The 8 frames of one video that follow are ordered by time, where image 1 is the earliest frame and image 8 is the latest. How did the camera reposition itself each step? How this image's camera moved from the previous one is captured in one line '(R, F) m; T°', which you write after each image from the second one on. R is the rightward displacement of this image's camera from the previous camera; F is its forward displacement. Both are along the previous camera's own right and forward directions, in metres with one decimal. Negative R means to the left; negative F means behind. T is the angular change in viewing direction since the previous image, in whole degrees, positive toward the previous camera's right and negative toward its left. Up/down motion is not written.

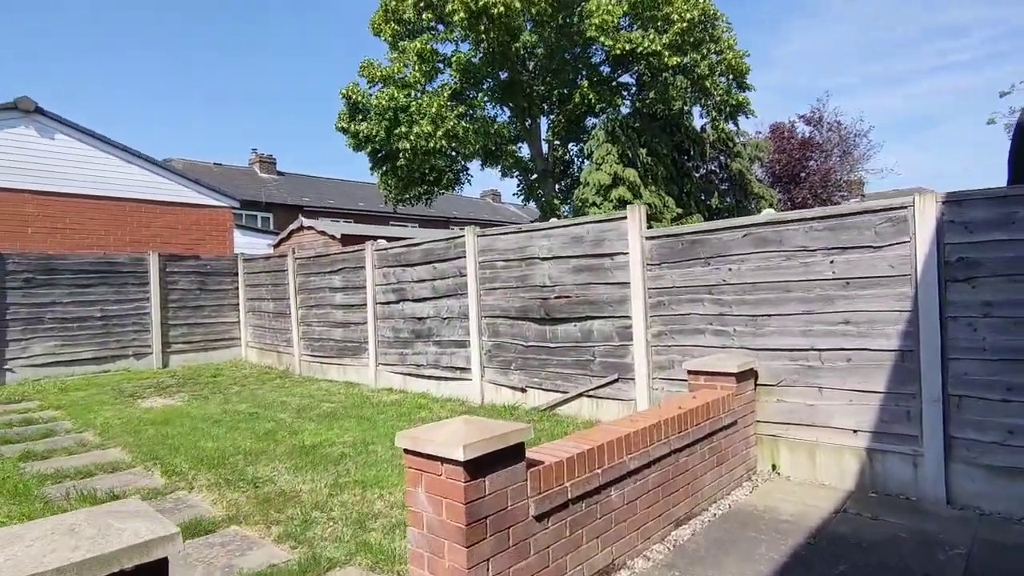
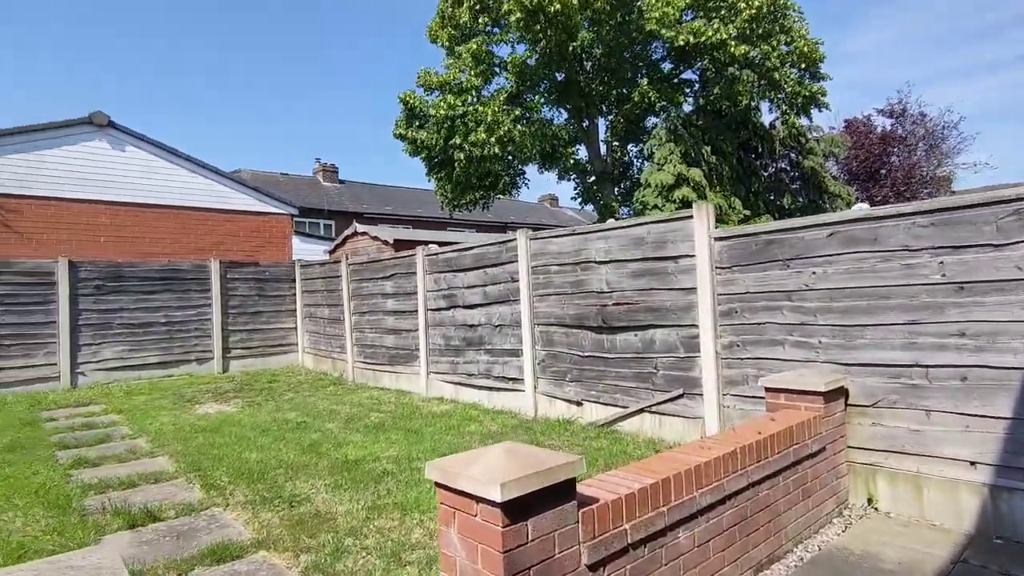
(0.0, +0.4) m; -6°
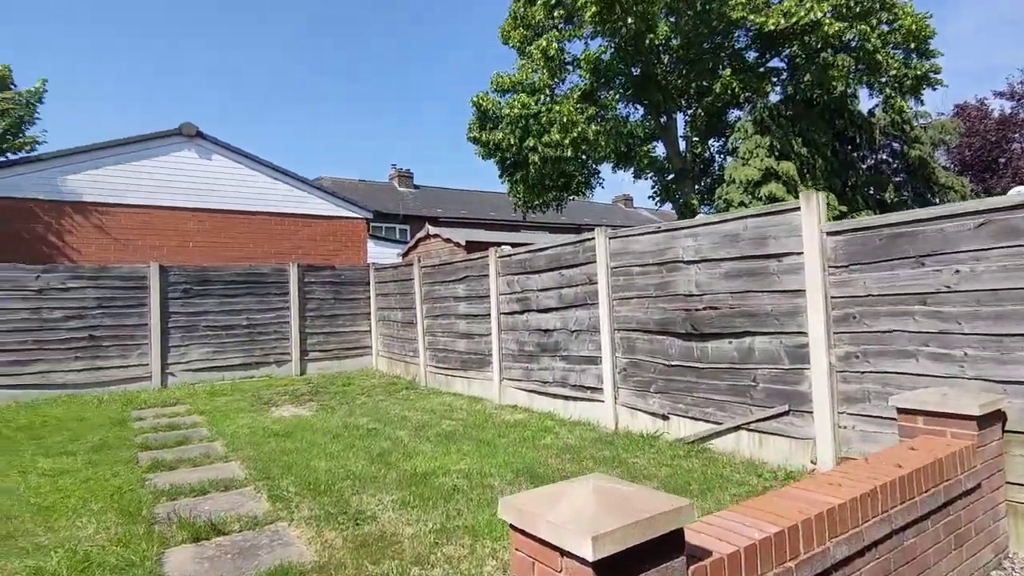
(-0.1, +0.4) m; -7°
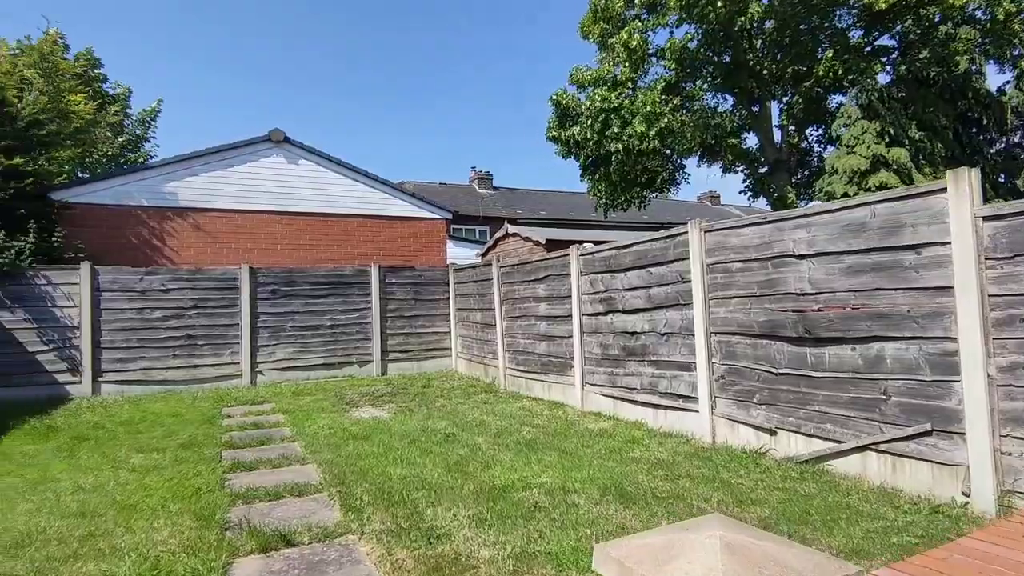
(0.0, +0.3) m; -8°
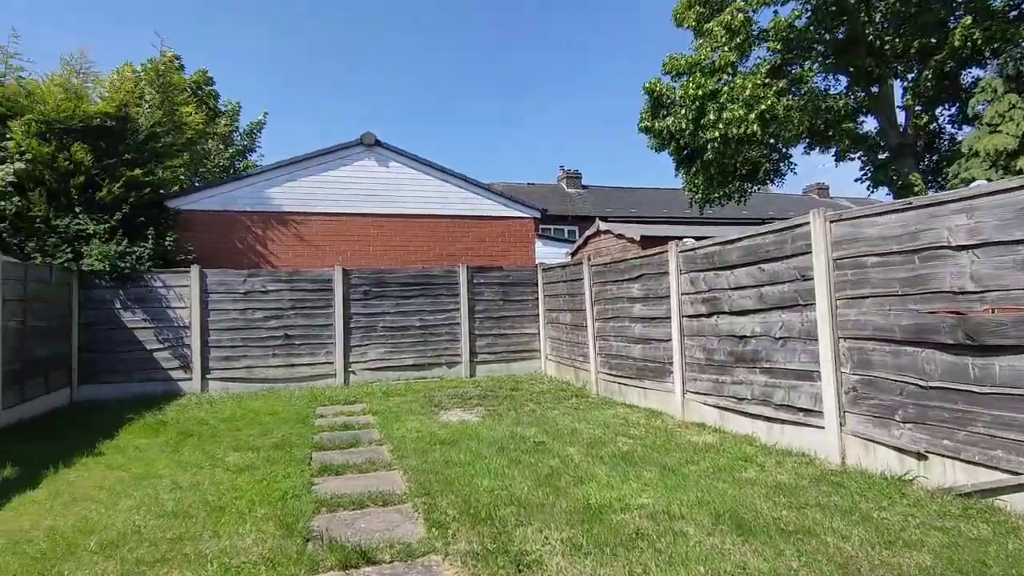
(0.0, +0.3) m; -9°
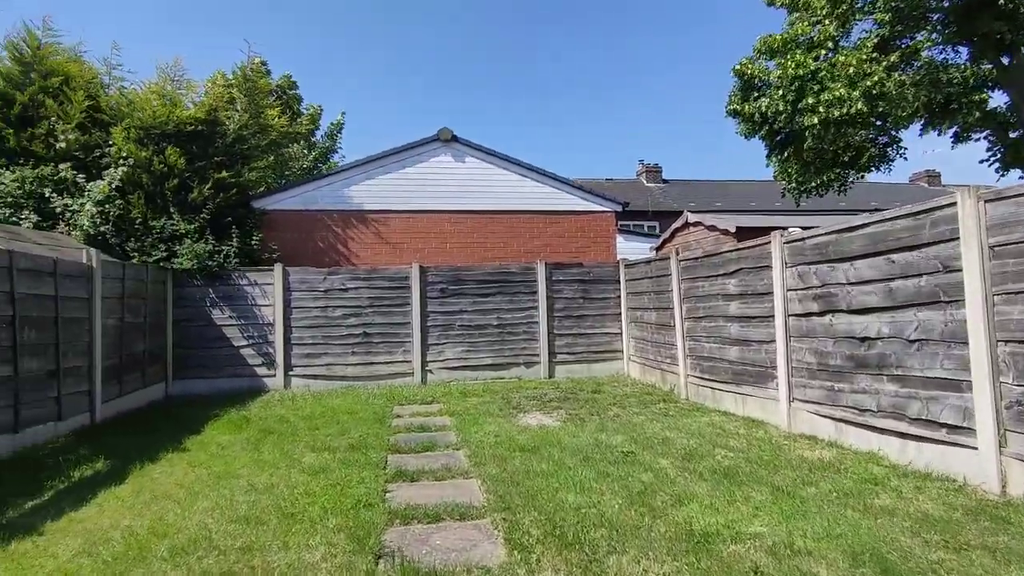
(-0.1, +0.4) m; -7°
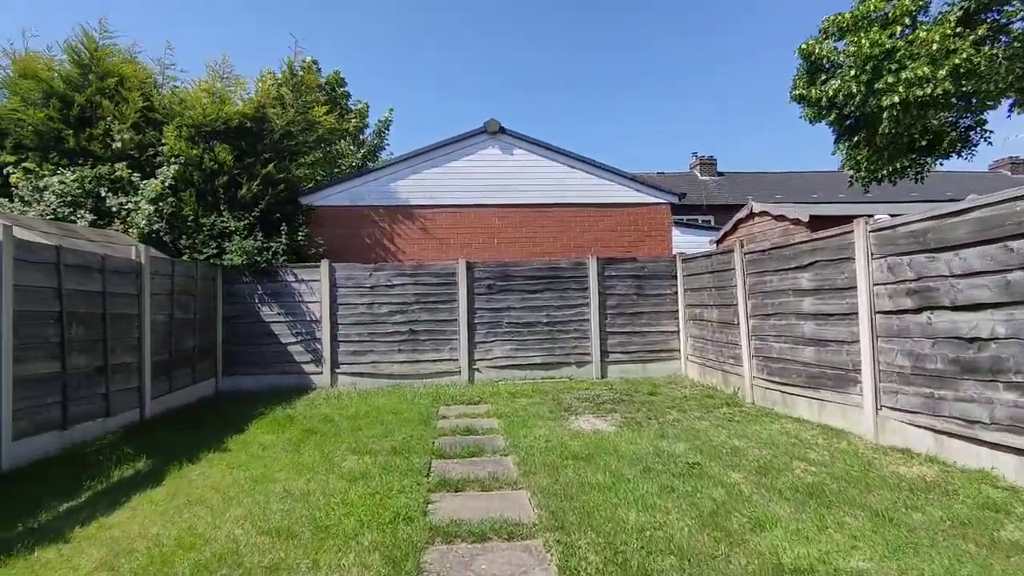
(0.0, +0.4) m; -5°
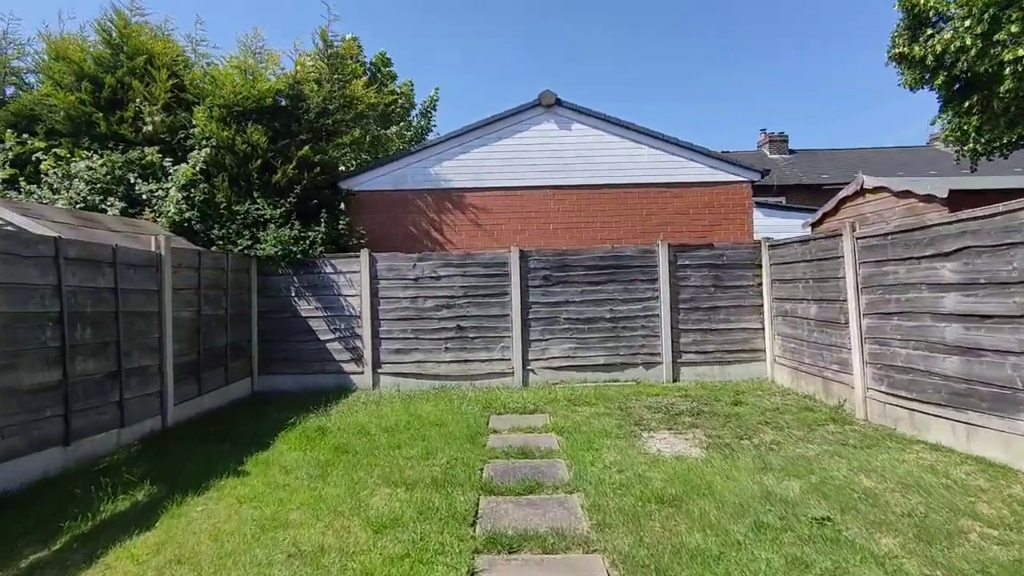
(-0.1, +0.9) m; -5°
